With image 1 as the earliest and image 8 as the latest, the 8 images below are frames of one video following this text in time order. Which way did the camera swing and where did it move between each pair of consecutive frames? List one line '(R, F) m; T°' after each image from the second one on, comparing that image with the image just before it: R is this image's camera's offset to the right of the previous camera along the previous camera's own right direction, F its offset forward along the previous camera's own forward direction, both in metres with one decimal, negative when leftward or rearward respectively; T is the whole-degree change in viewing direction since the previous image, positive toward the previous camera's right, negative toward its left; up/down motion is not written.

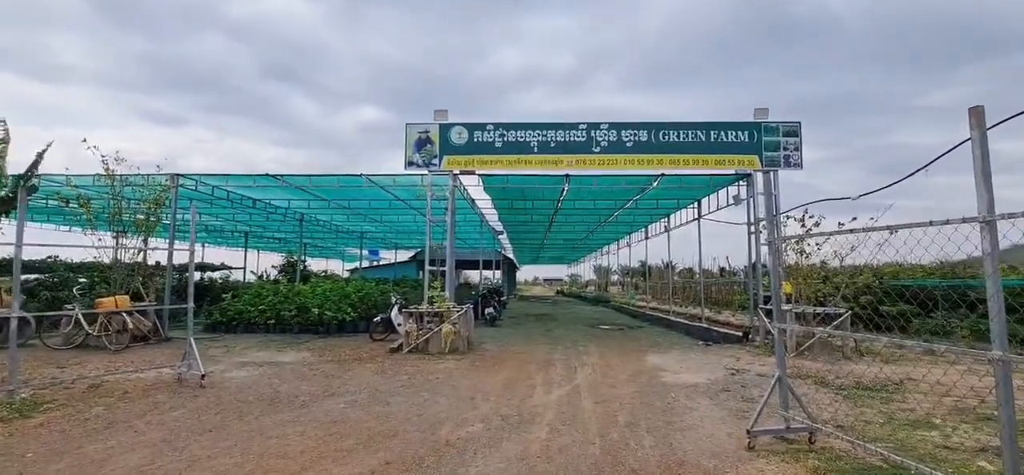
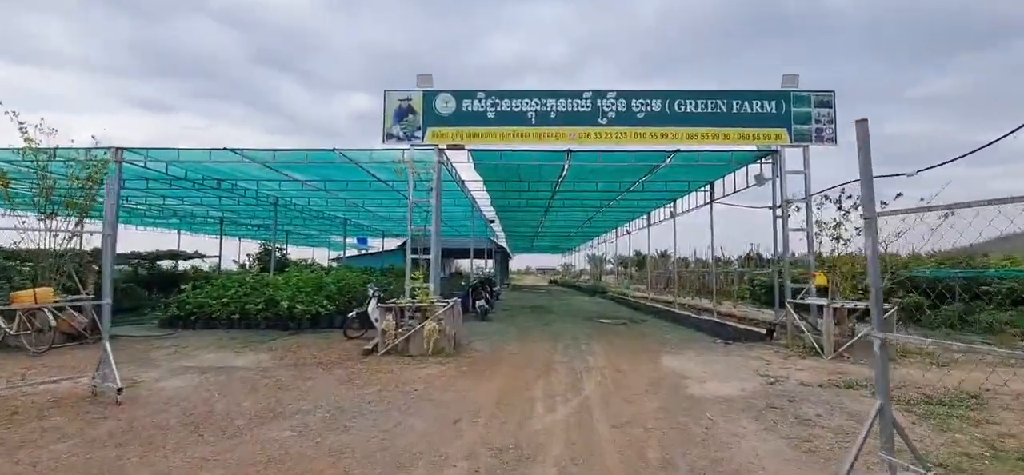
(0.0, +1.4) m; +1°
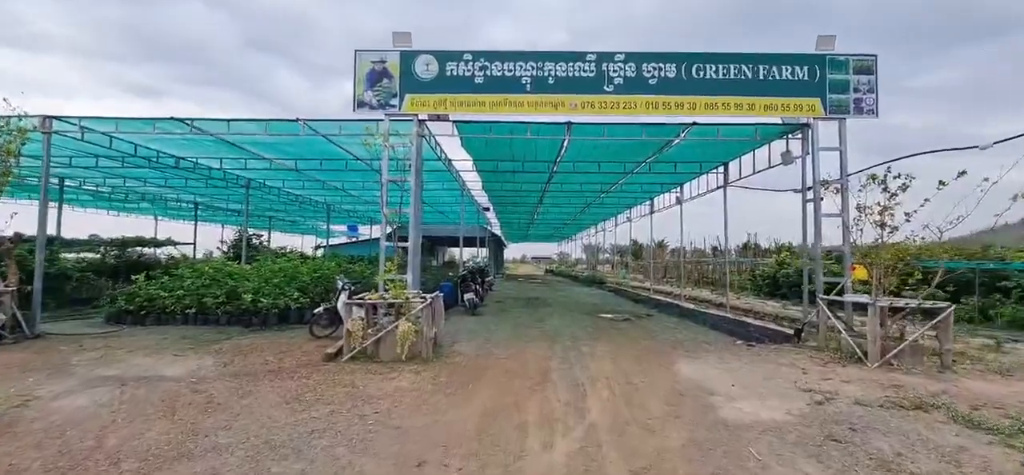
(+0.1, +1.3) m; +1°
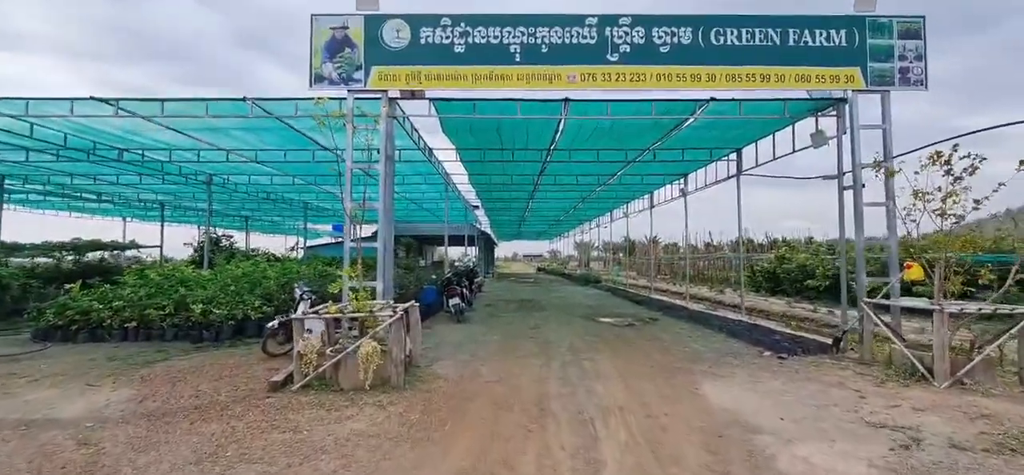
(0.0, +1.3) m; +1°
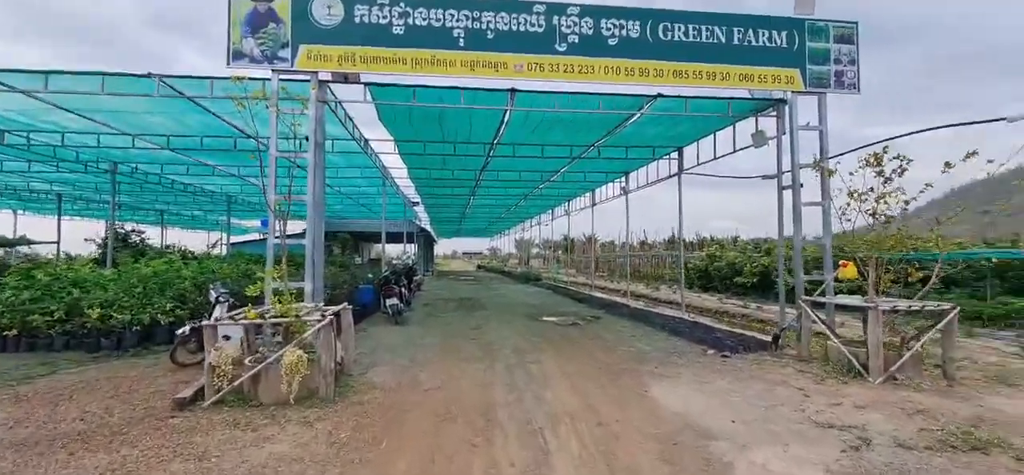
(0.0, +0.4) m; +7°
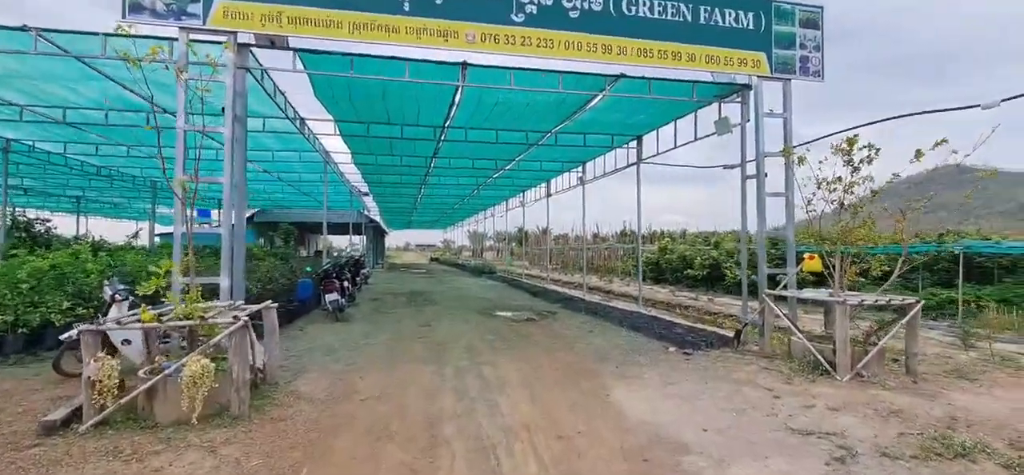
(0.0, +0.6) m; +5°
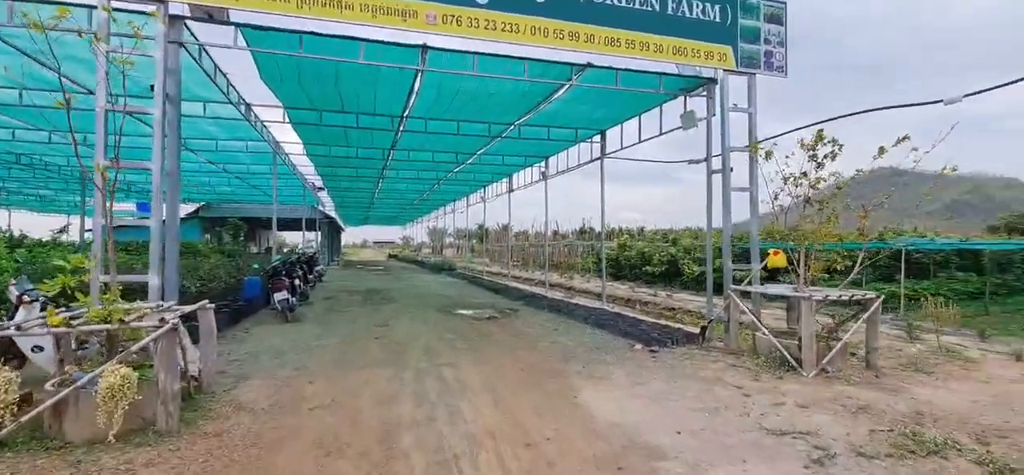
(0.0, +0.3) m; +4°
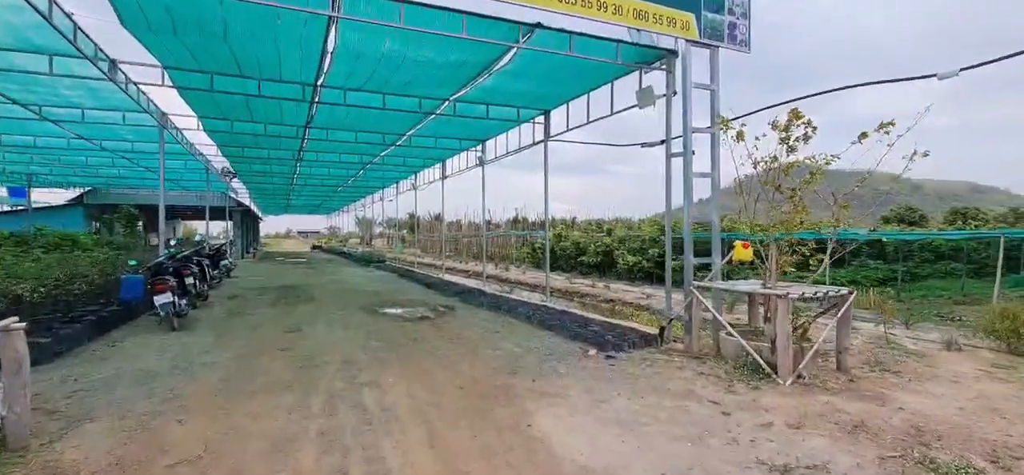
(0.0, +1.0) m; +8°
